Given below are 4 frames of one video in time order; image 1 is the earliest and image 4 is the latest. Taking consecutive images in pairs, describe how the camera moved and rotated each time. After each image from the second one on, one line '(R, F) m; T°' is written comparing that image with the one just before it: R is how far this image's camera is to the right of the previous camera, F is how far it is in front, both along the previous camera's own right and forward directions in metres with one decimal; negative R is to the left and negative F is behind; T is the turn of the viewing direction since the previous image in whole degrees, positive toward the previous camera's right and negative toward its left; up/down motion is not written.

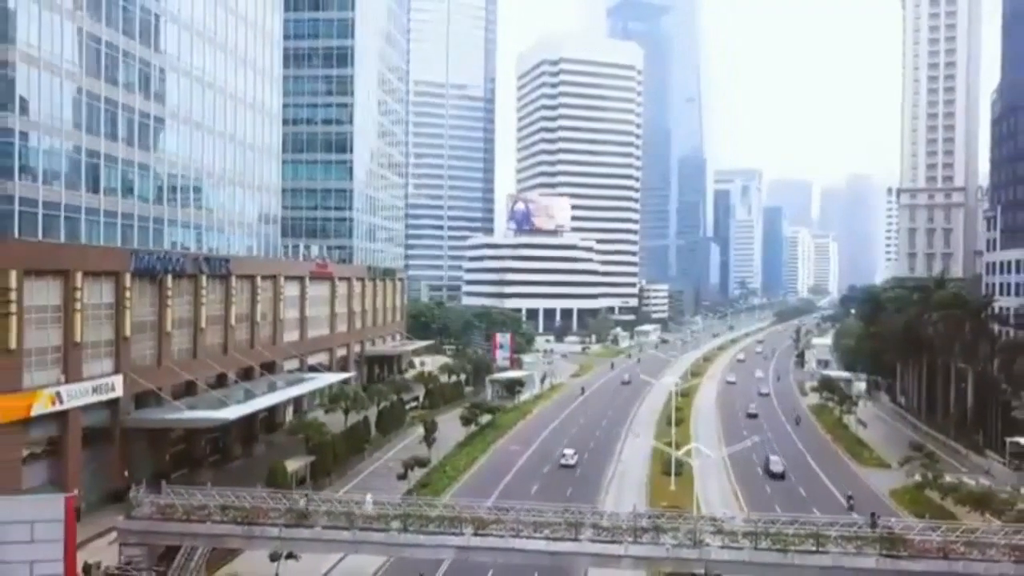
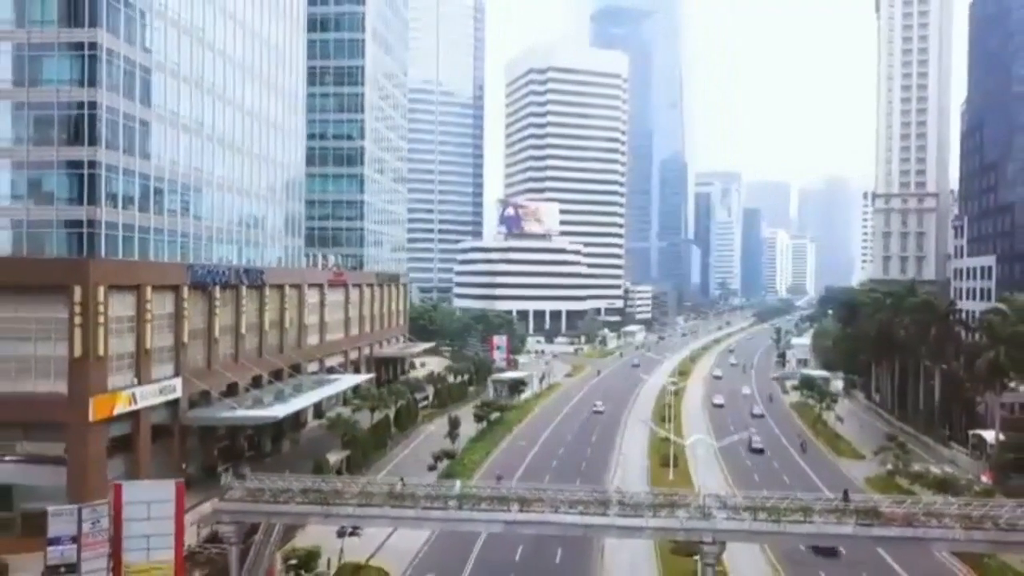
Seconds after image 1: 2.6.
(-2.1, -5.7) m; +1°
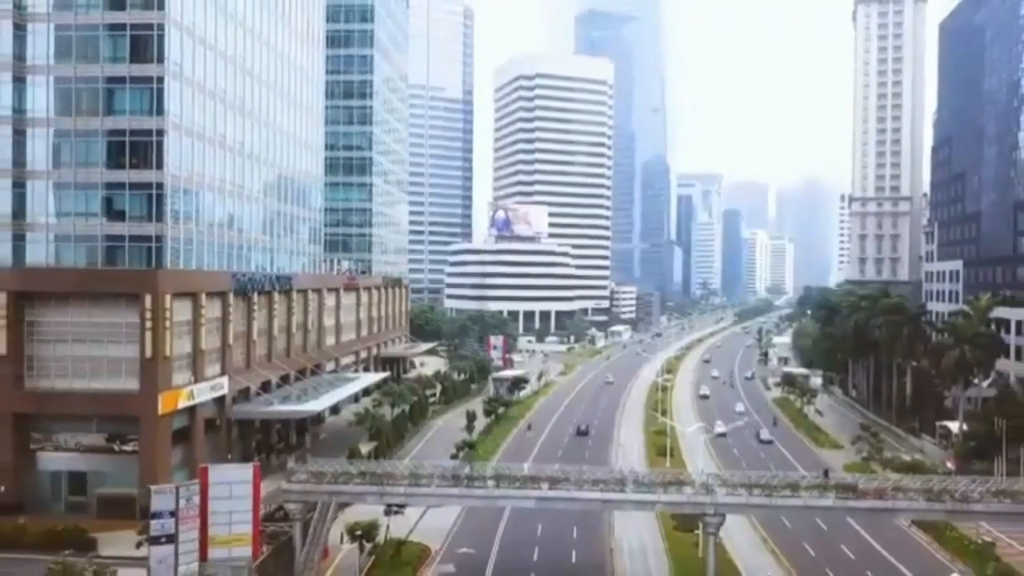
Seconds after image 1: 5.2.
(-2.1, -5.7) m; +1°
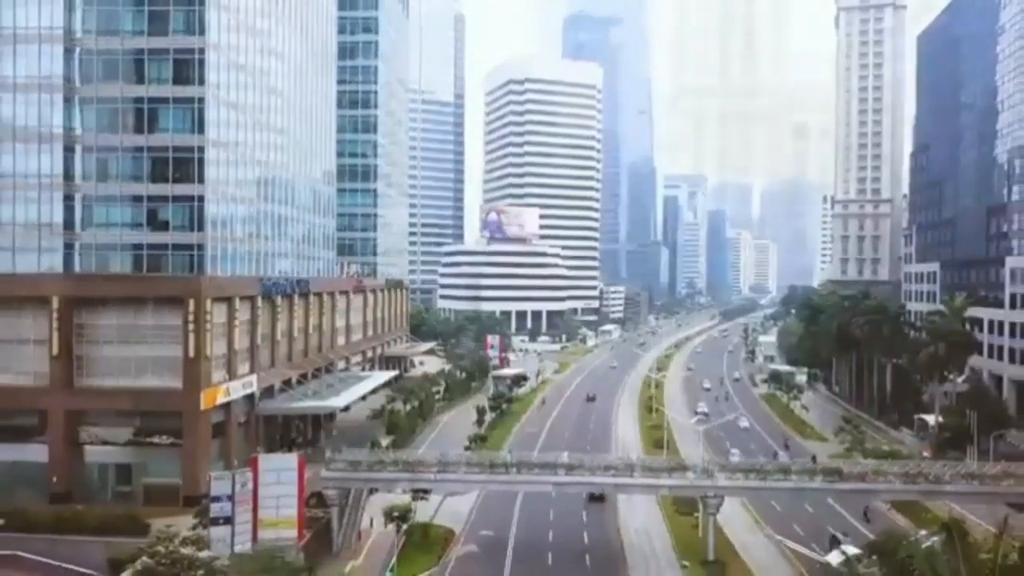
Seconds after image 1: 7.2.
(-1.6, -4.3) m; +1°
